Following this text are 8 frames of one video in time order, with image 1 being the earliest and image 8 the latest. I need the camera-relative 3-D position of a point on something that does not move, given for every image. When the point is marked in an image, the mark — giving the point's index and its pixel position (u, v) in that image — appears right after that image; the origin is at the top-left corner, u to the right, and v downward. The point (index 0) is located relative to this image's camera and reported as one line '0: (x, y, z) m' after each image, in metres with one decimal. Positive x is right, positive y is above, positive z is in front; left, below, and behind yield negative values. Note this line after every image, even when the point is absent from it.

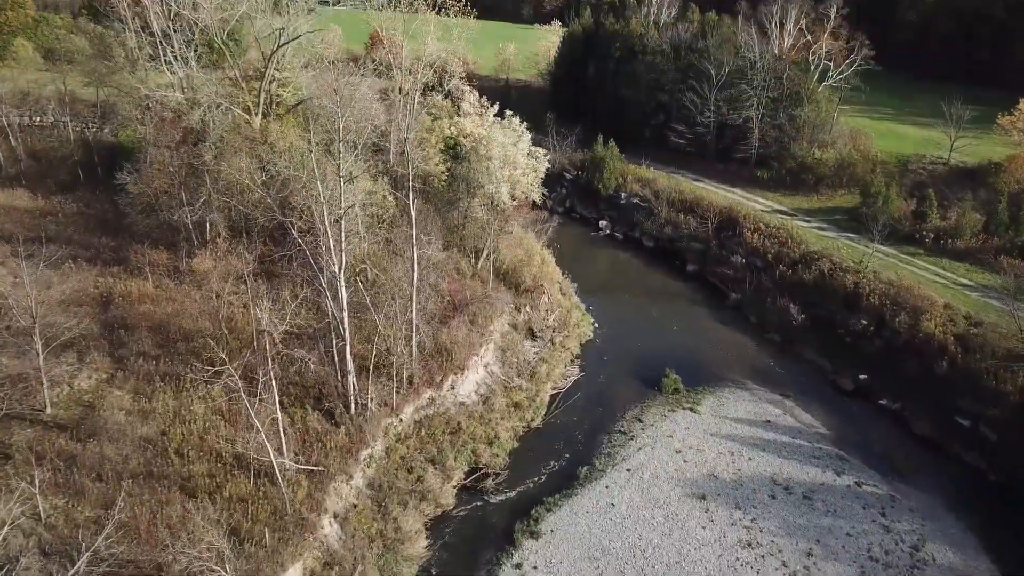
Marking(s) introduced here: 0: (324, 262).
0: (-3.9, +0.5, +16.6) m
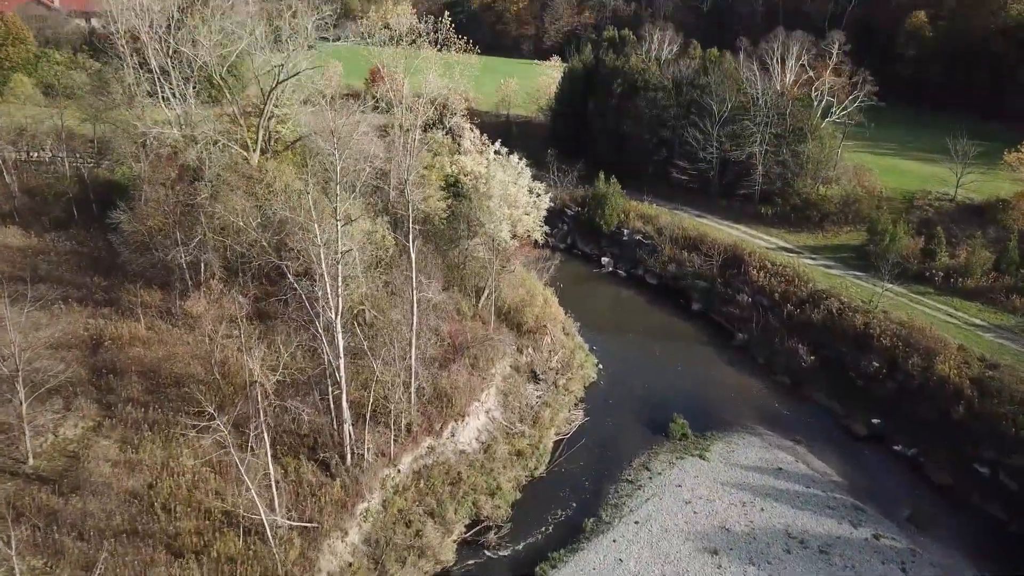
0: (-3.8, -0.4, +15.9) m
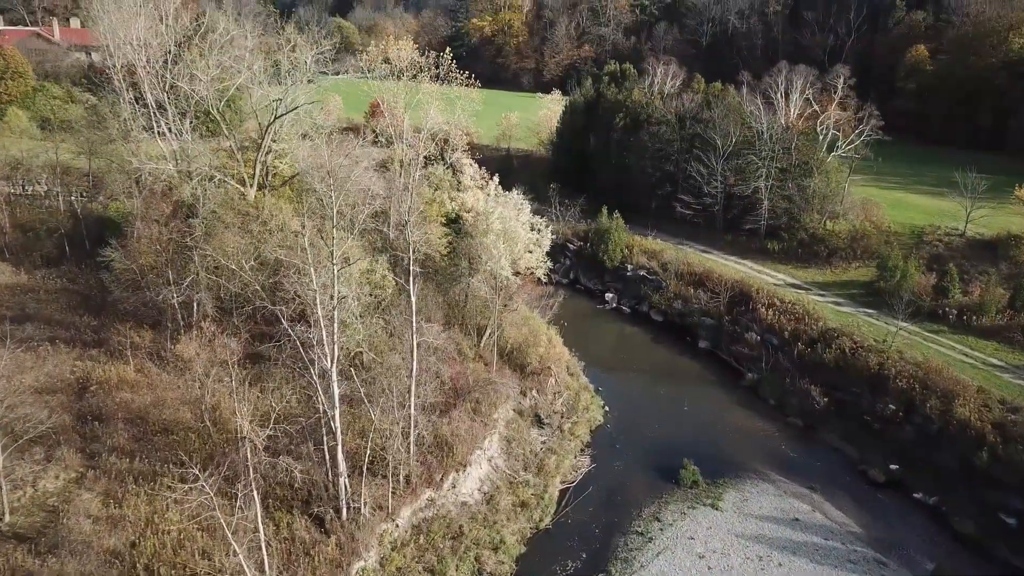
0: (-3.7, -1.3, +15.1) m
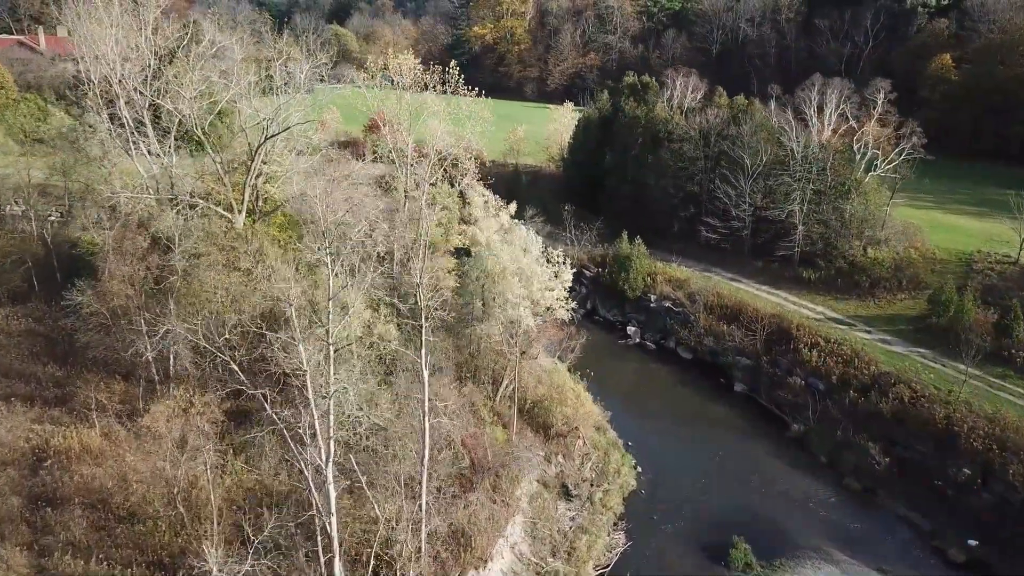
0: (-3.2, -2.4, +12.3) m
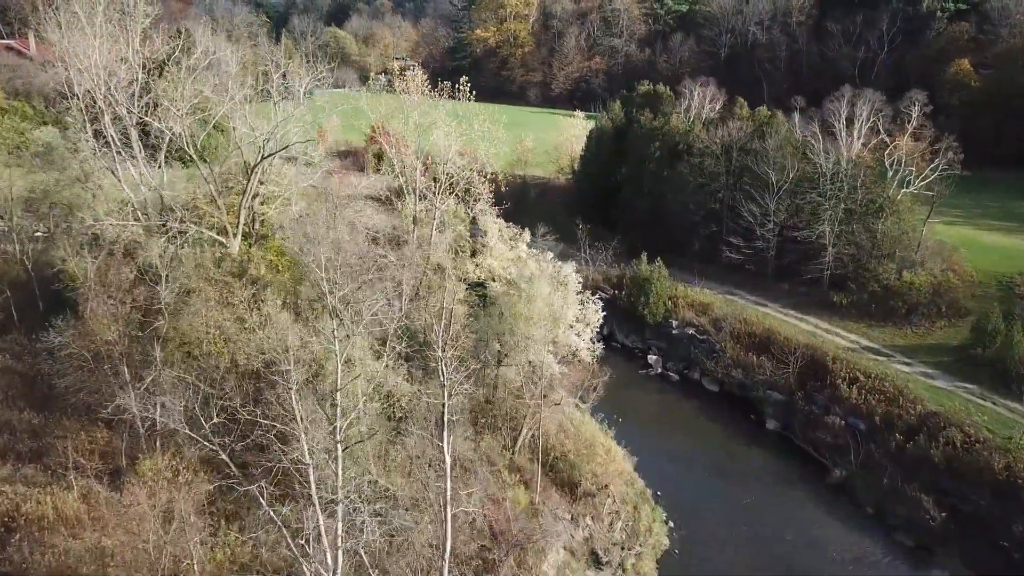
0: (-2.6, -3.4, +10.4) m
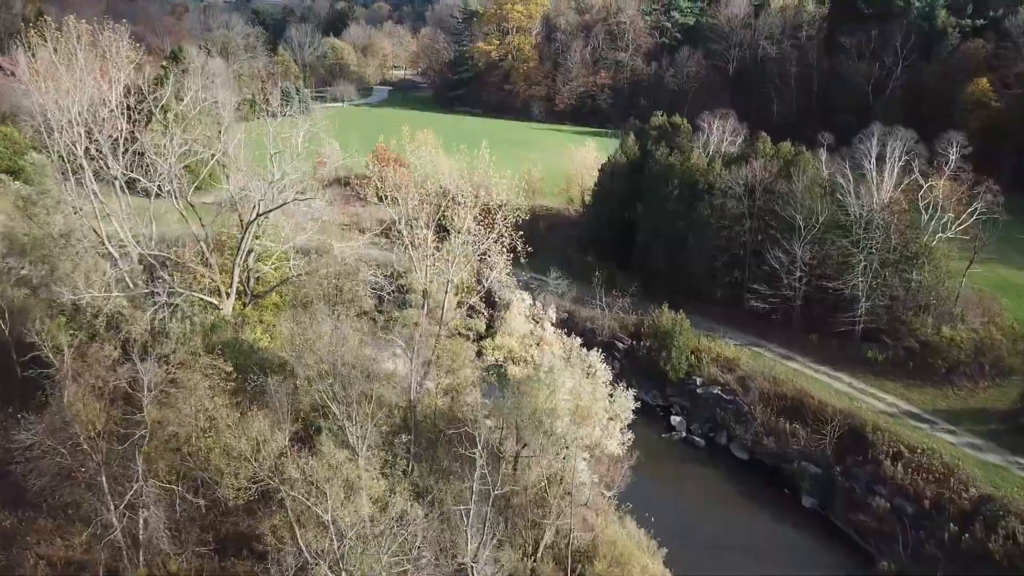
0: (-2.1, -5.4, +8.5) m
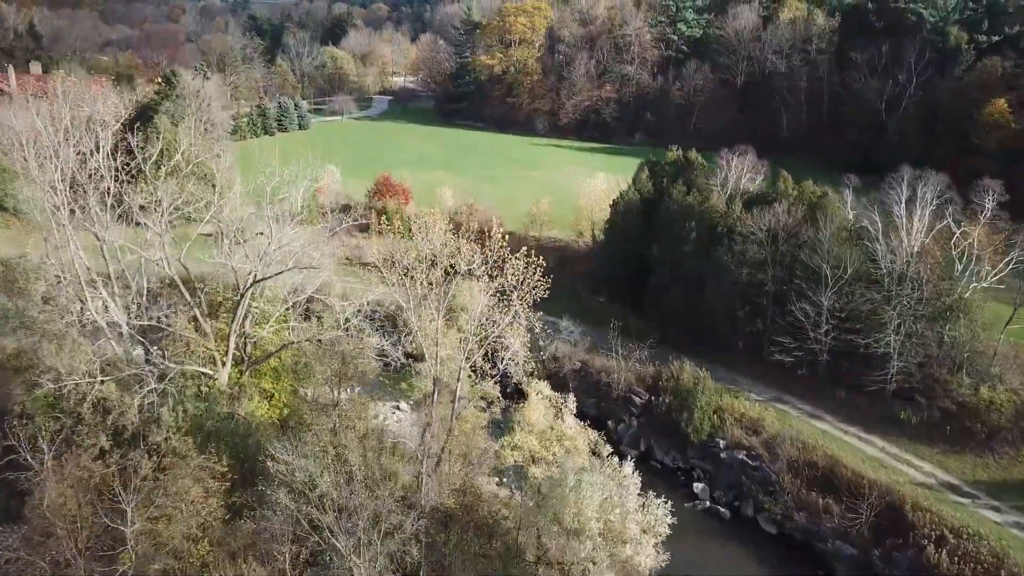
0: (-1.7, -7.4, +7.0) m
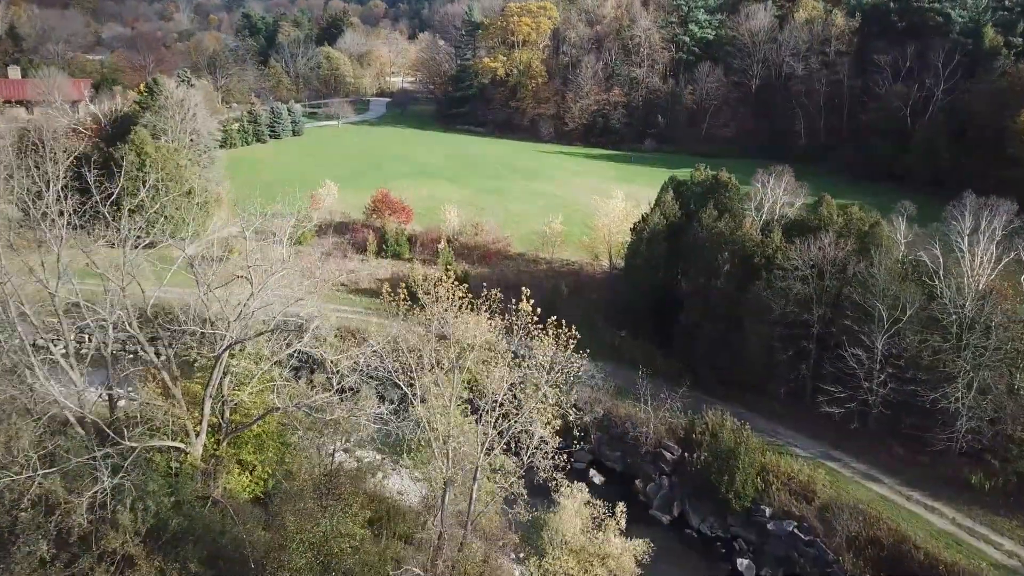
0: (-1.1, -8.9, +3.8) m
